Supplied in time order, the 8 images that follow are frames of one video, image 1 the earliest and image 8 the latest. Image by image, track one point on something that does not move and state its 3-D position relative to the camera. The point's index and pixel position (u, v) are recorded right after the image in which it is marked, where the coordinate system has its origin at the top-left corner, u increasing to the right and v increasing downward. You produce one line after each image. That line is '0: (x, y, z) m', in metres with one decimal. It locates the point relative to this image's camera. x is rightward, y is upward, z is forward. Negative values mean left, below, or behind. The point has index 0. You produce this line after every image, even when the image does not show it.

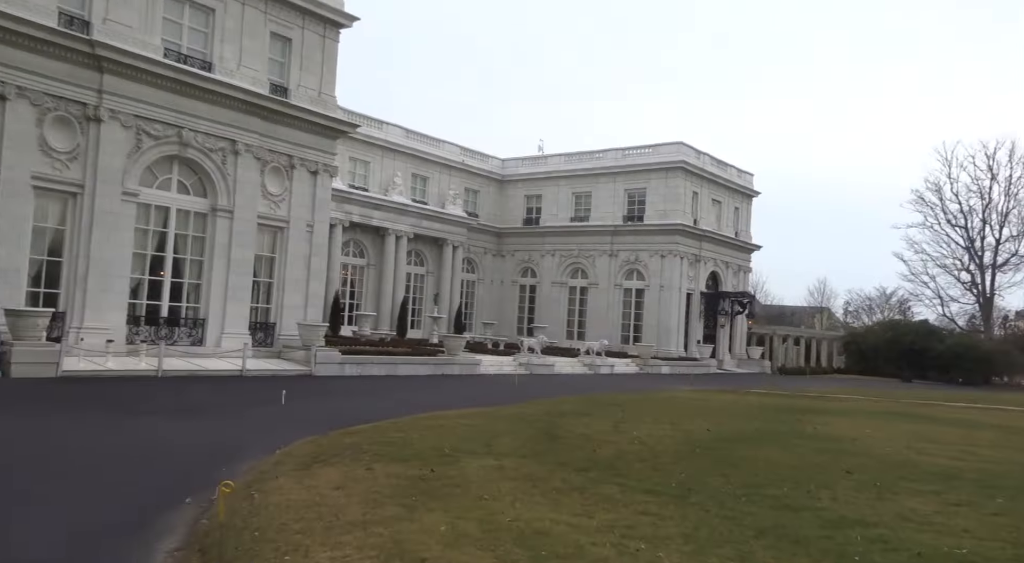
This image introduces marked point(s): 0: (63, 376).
0: (-10.4, -2.2, +19.9) m
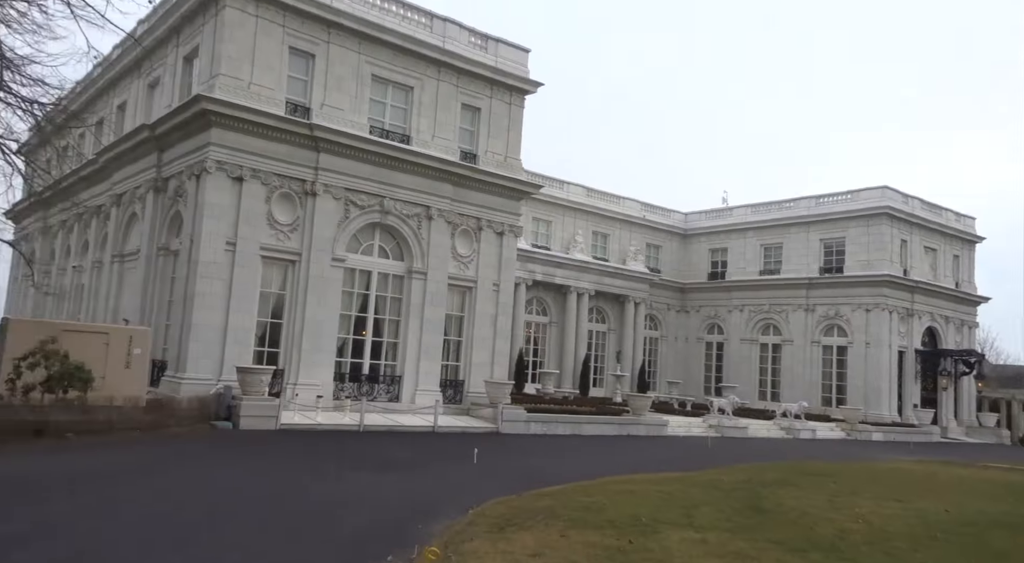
0: (-5.8, -3.8, +21.4) m
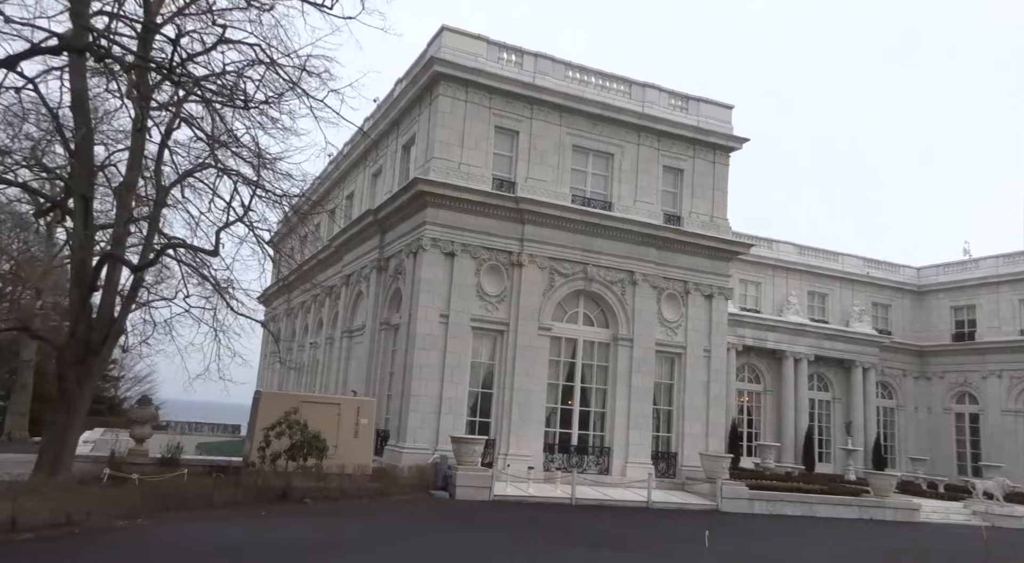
0: (-0.4, -5.6, +21.3) m
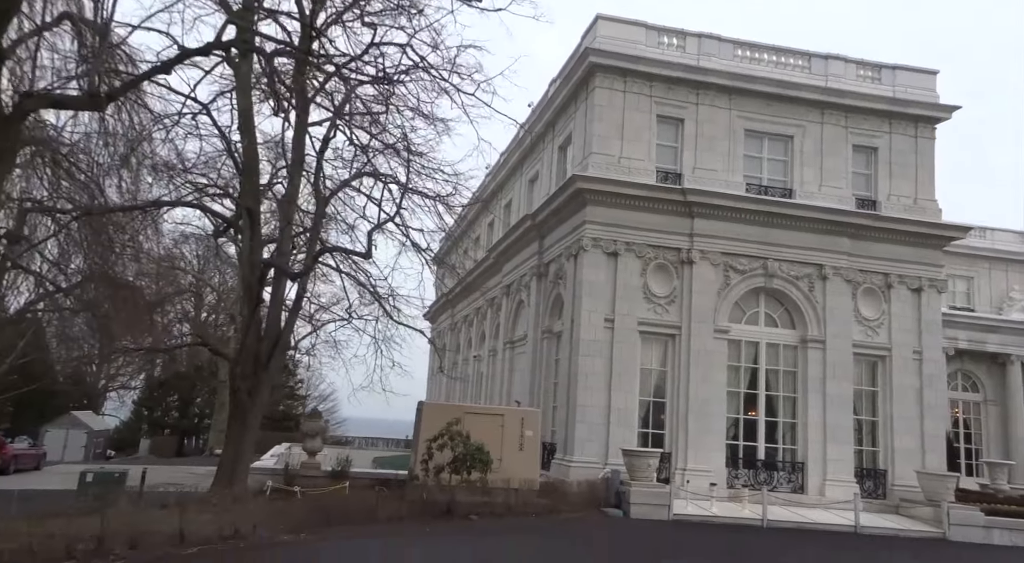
0: (+3.7, -5.5, +19.3) m
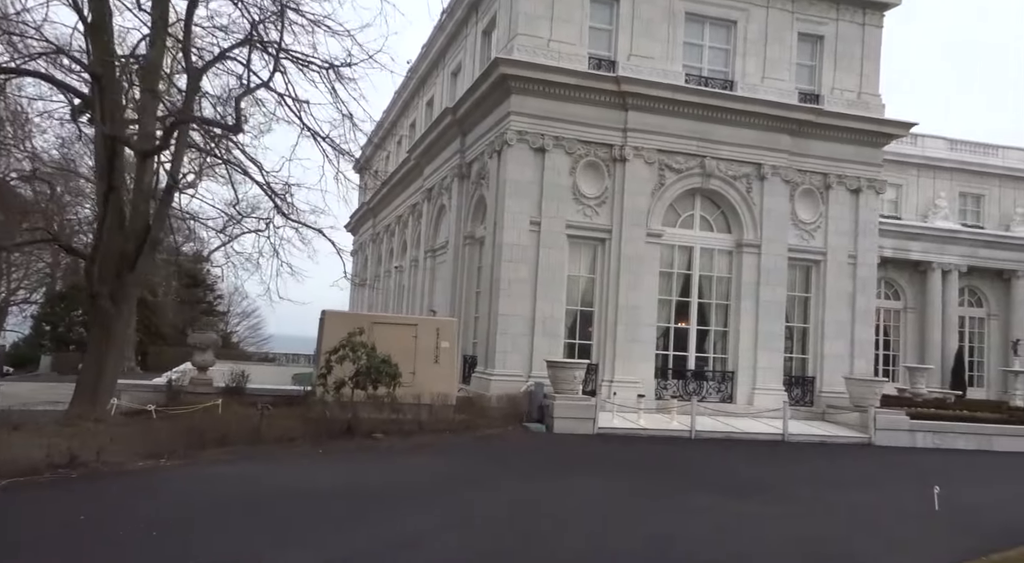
0: (+1.9, -3.3, +18.0) m
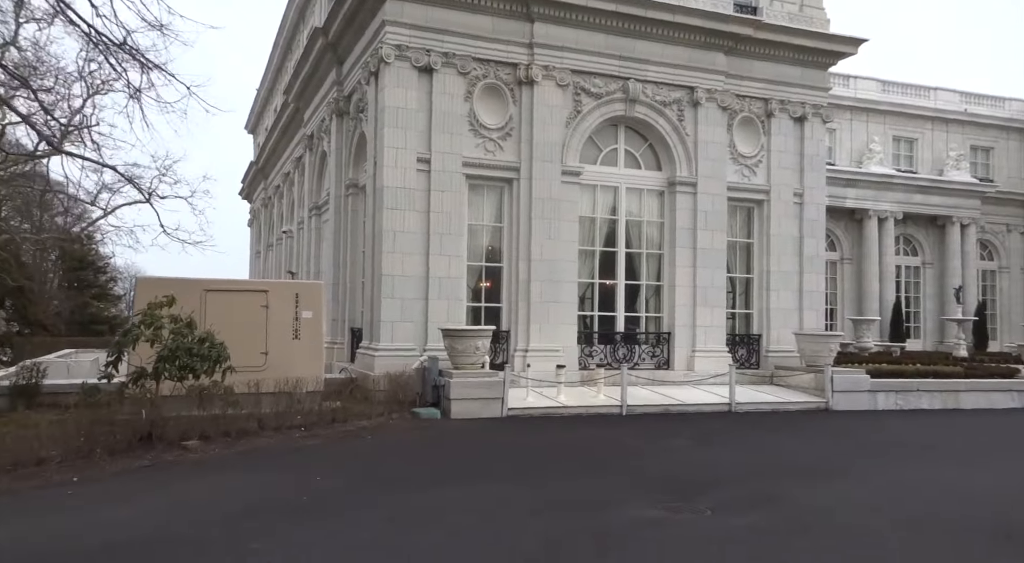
0: (-0.1, -2.4, +14.4) m
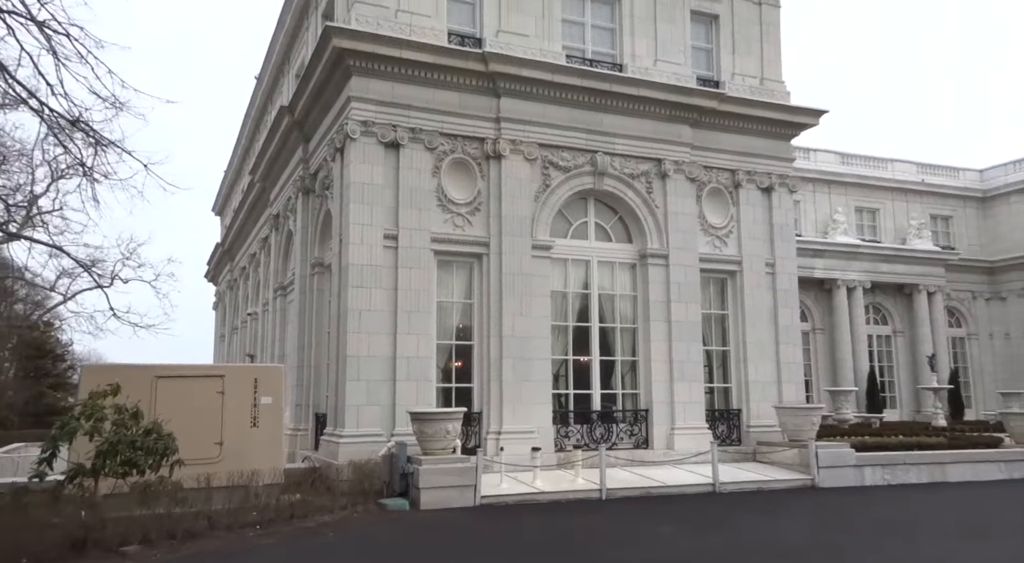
0: (-0.5, -3.7, +13.6) m
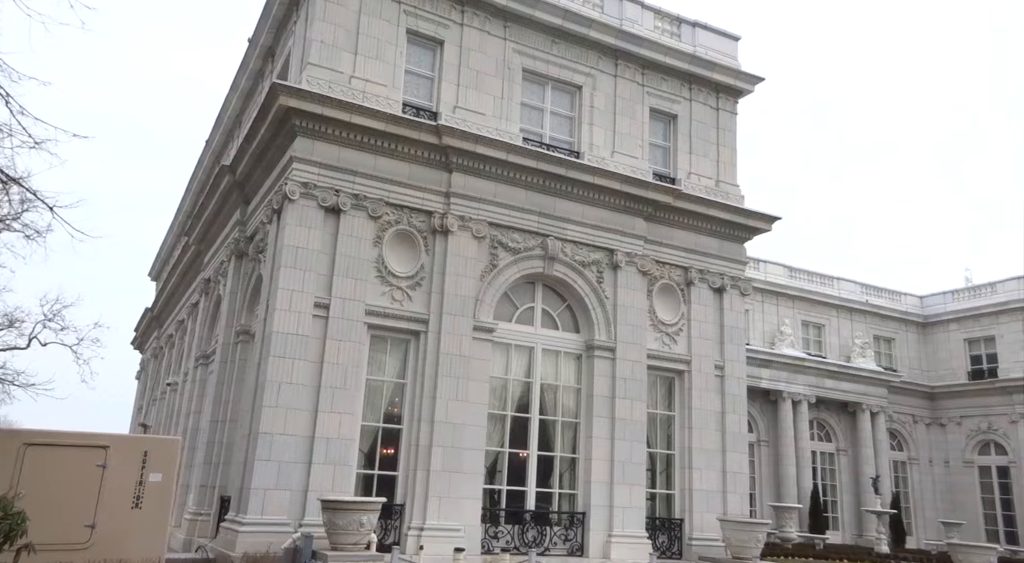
0: (-1.7, -4.8, +12.1) m
